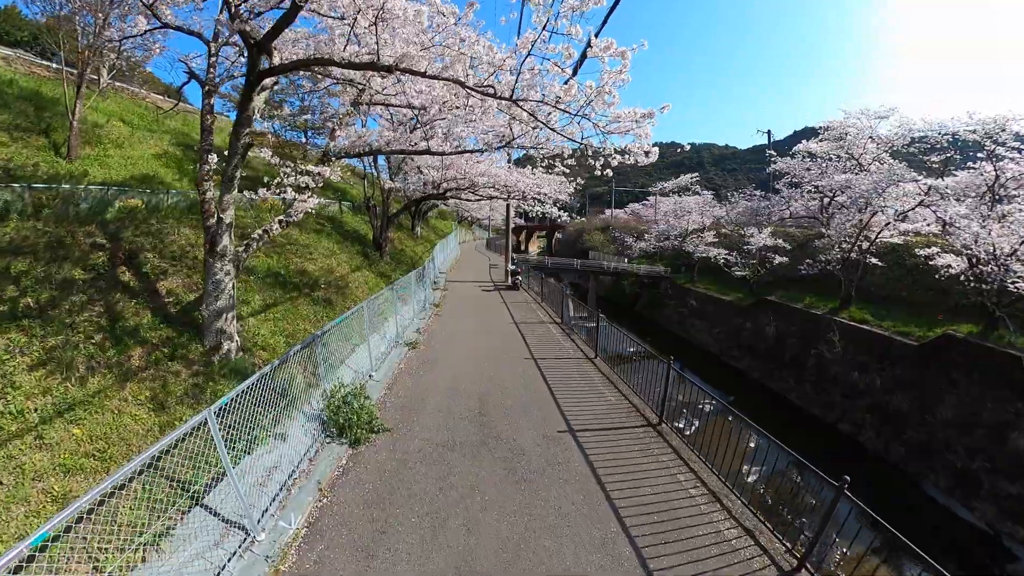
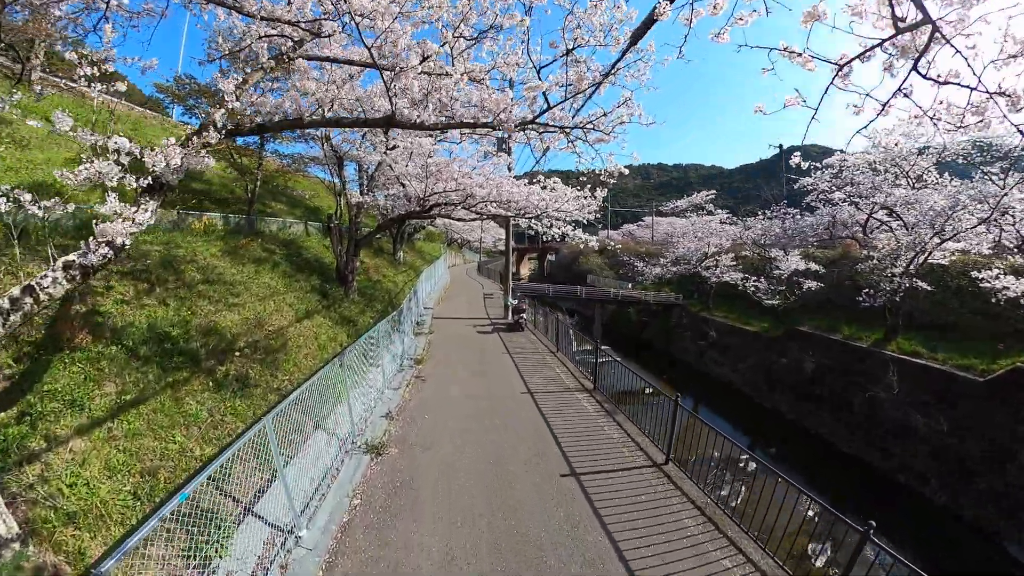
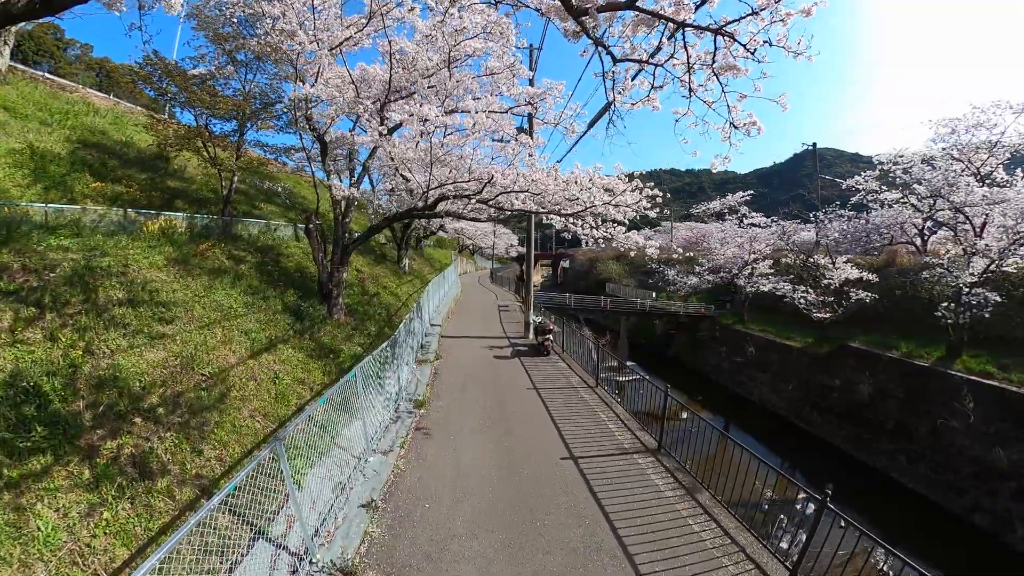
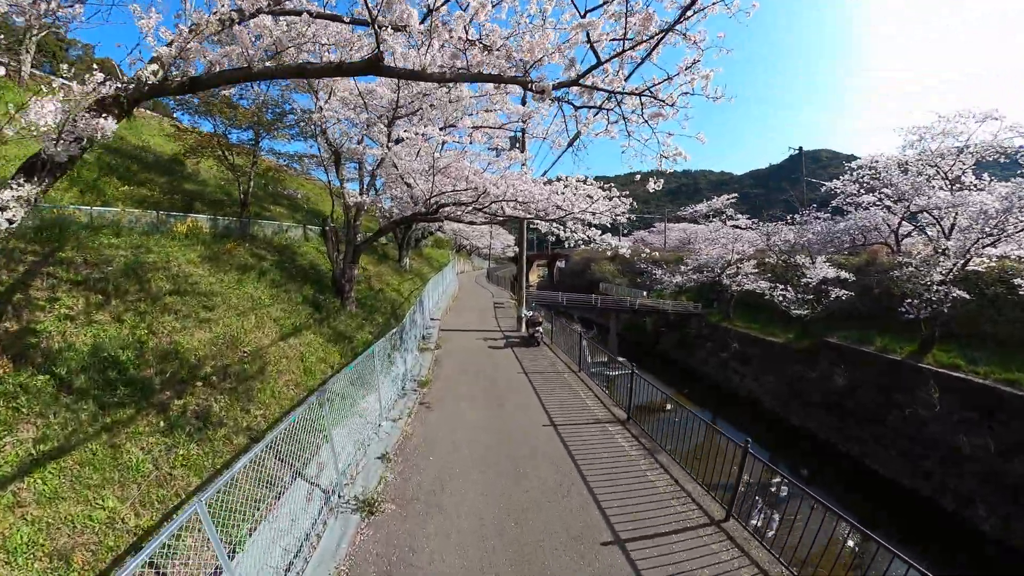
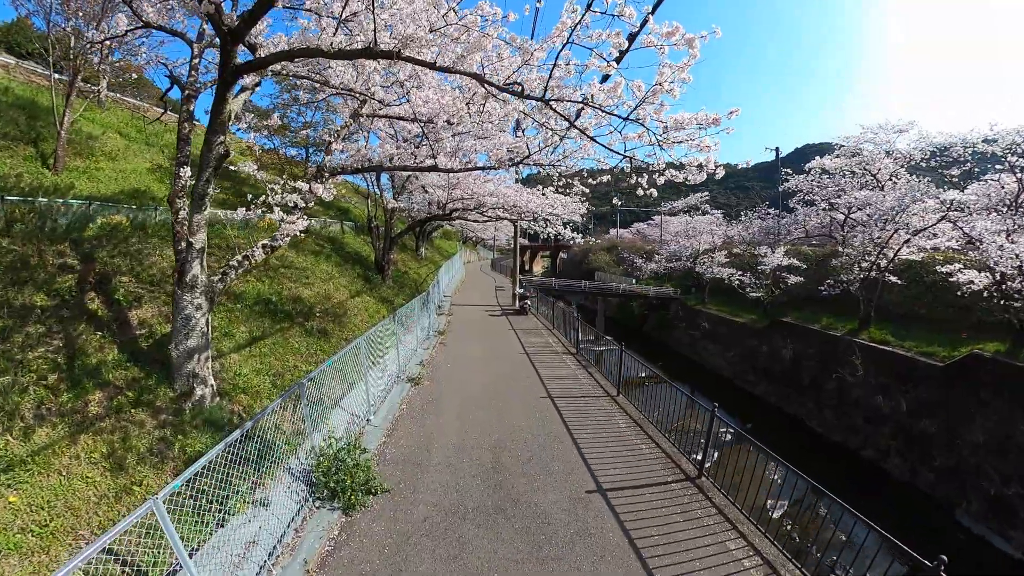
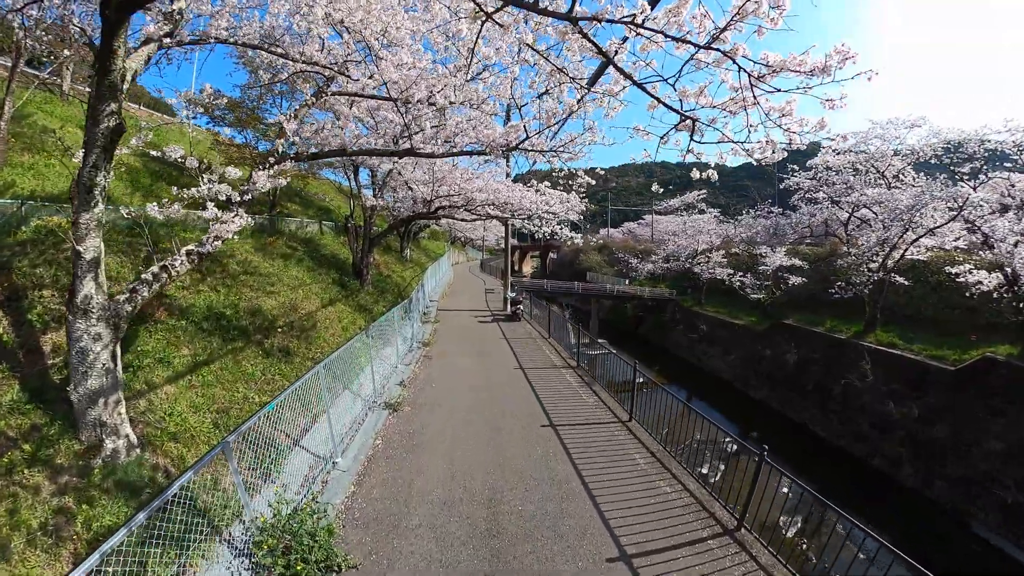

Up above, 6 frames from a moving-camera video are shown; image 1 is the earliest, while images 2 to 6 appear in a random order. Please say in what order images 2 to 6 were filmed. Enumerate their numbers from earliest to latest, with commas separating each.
5, 6, 2, 4, 3
